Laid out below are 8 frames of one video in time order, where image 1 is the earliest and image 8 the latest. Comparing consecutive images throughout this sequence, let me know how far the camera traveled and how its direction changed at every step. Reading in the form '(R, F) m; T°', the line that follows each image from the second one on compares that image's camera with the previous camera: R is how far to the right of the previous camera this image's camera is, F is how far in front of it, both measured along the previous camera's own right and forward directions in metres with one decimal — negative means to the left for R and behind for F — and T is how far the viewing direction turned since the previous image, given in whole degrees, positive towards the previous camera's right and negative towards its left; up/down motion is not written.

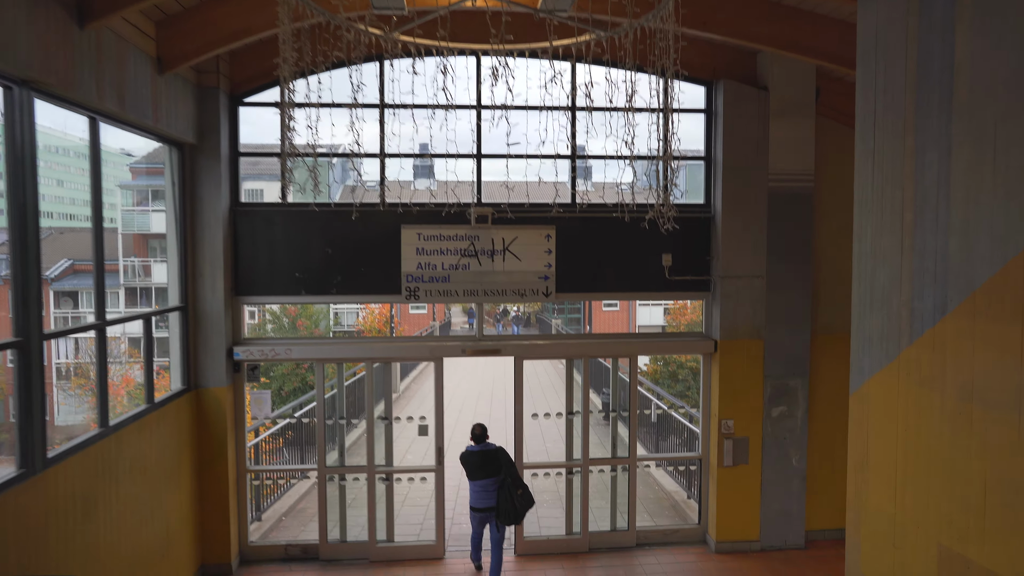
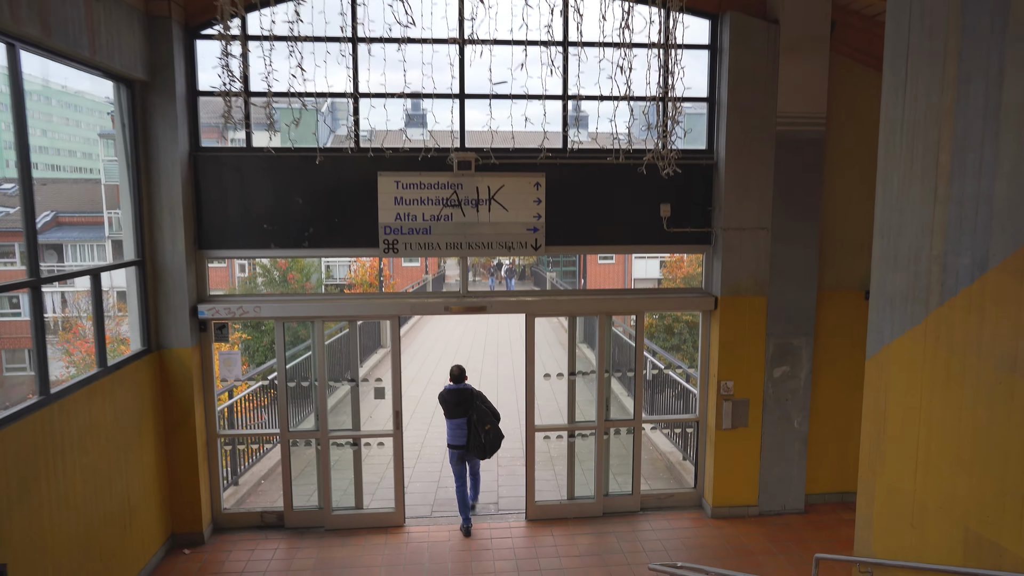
(+0.1, +0.5) m; 0°
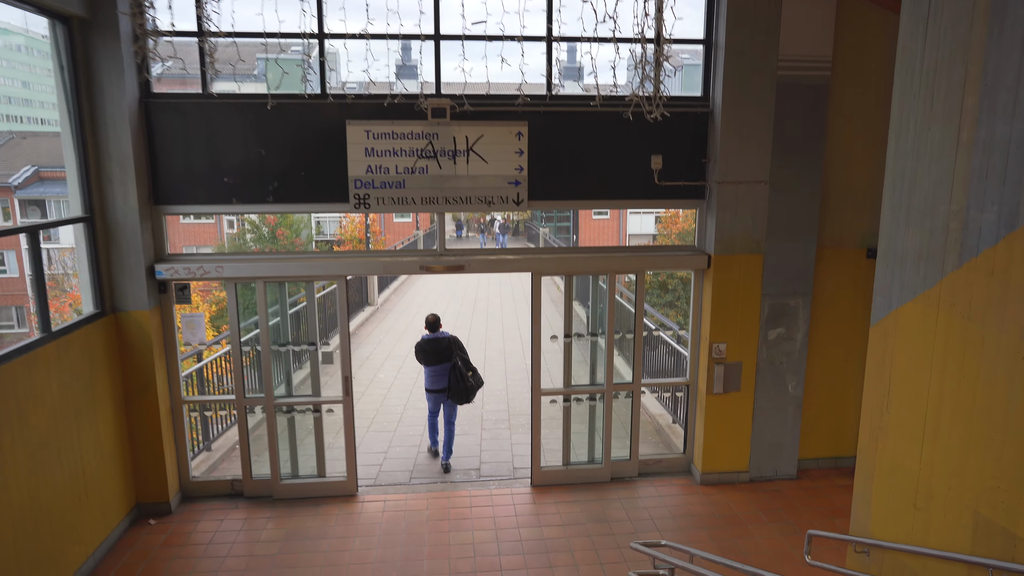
(+0.1, +0.4) m; 0°
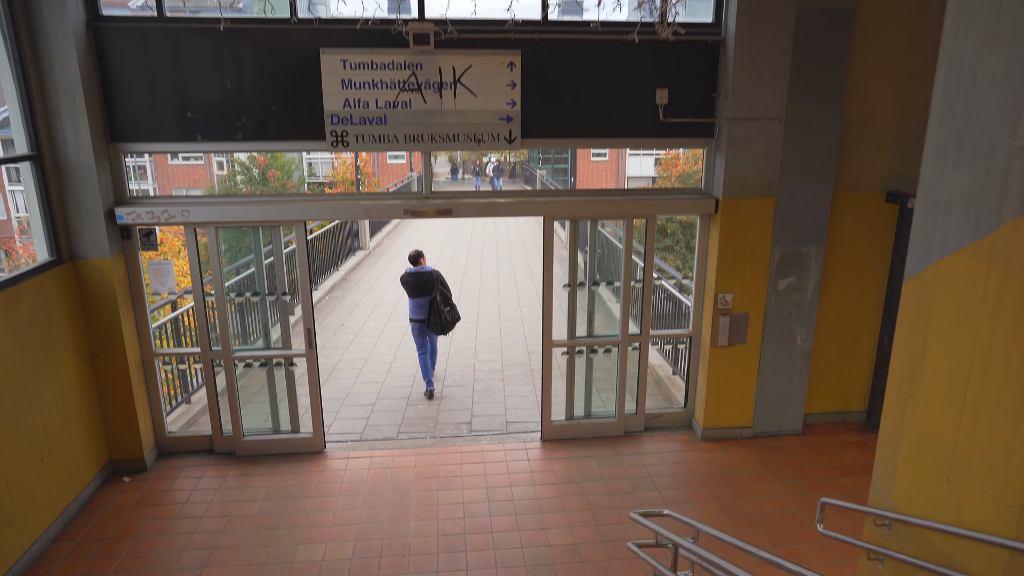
(0.0, +0.4) m; 0°
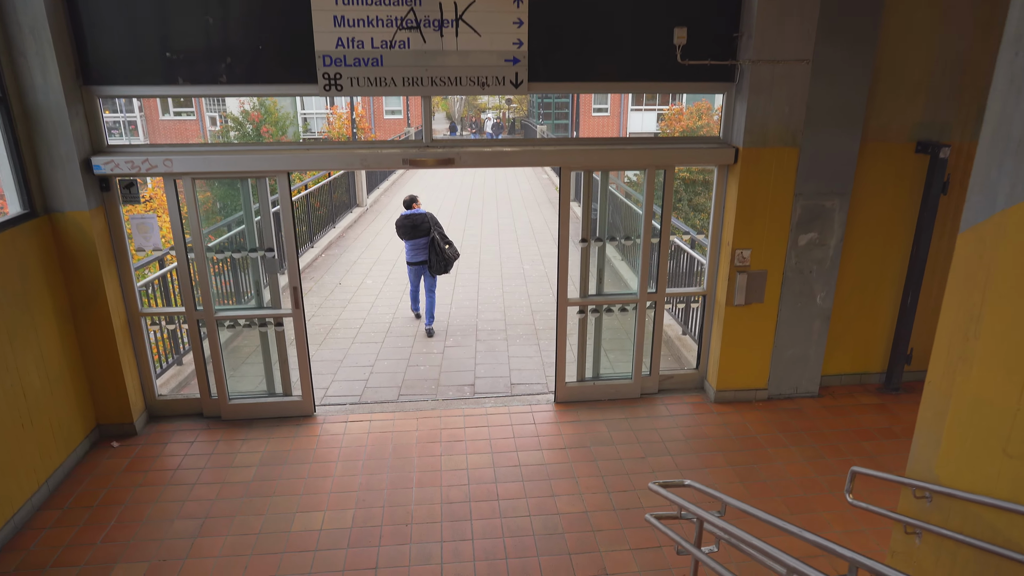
(-0.1, +0.3) m; 0°
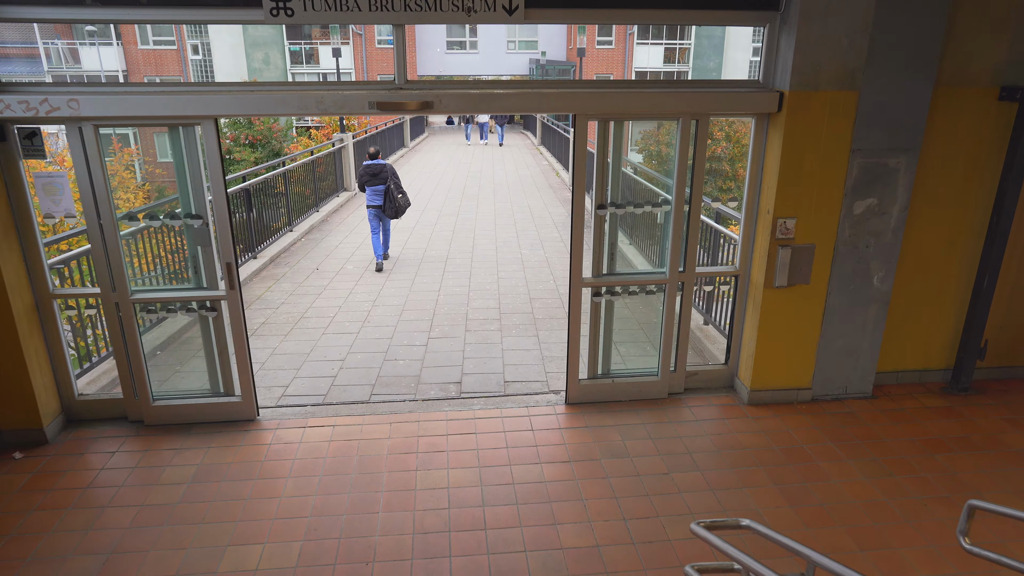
(0.0, +1.0) m; 0°
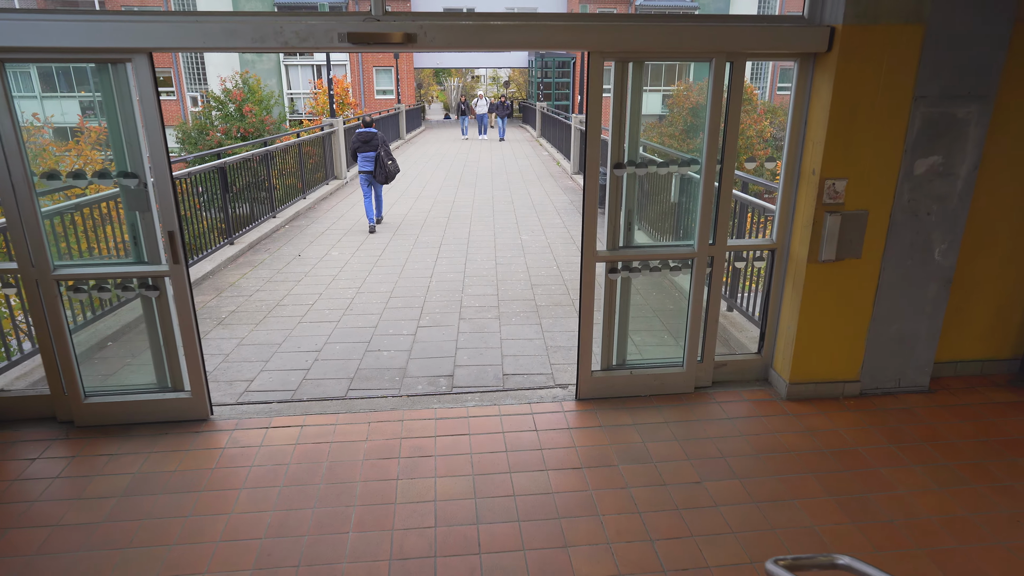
(0.0, +0.7) m; 0°
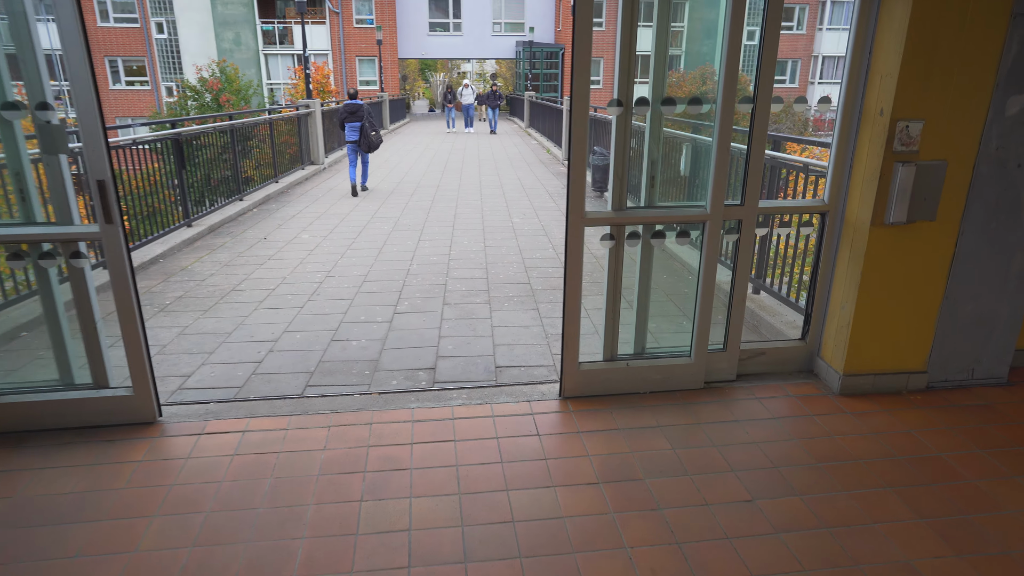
(0.0, +0.8) m; +1°
